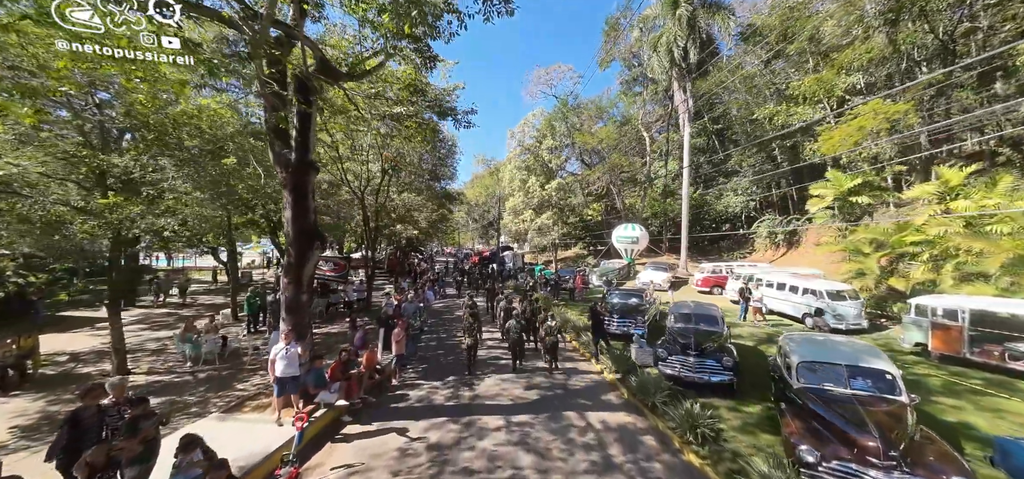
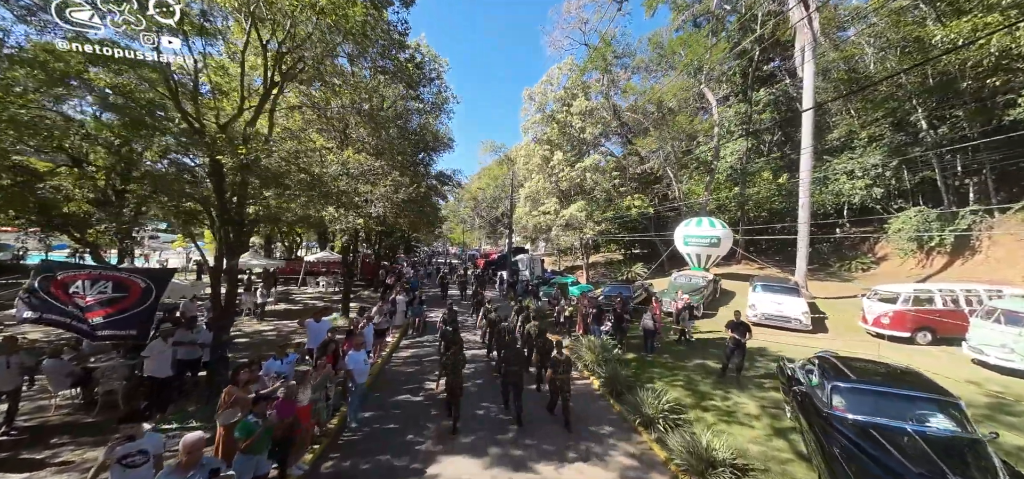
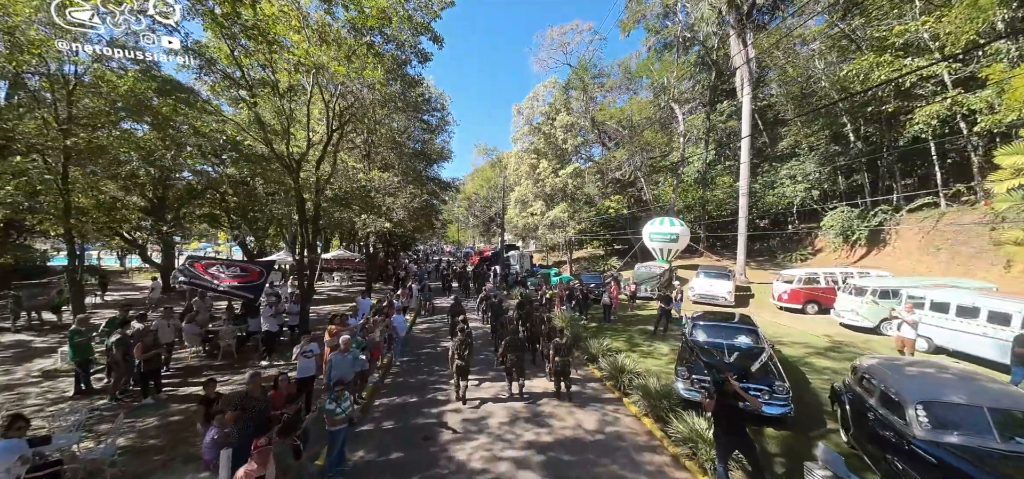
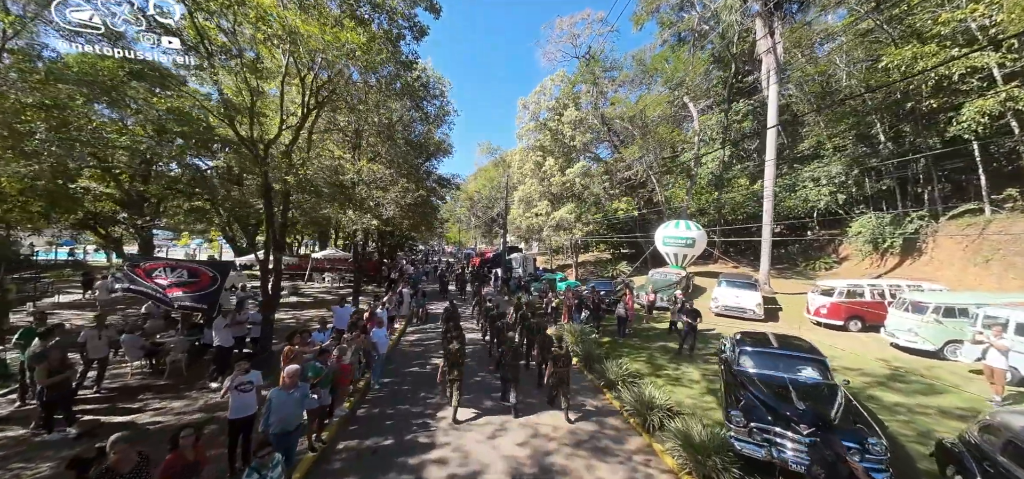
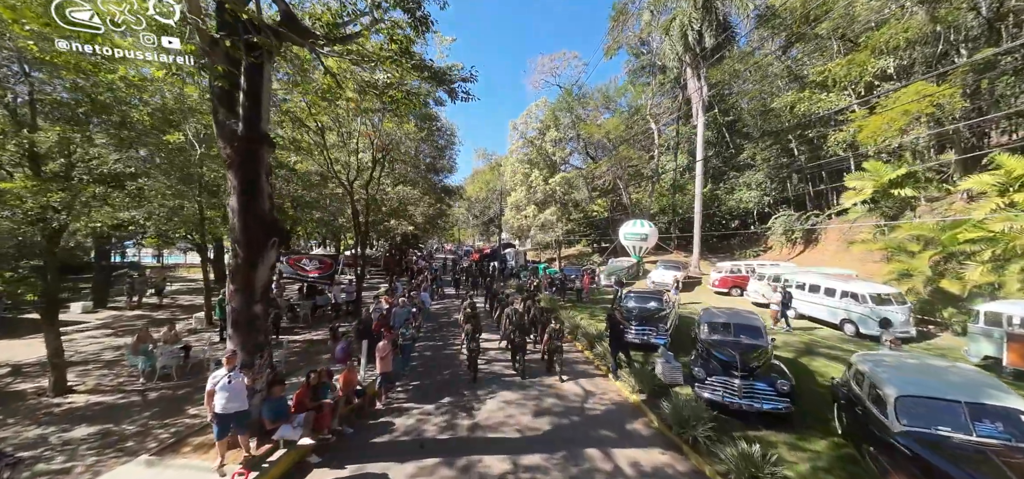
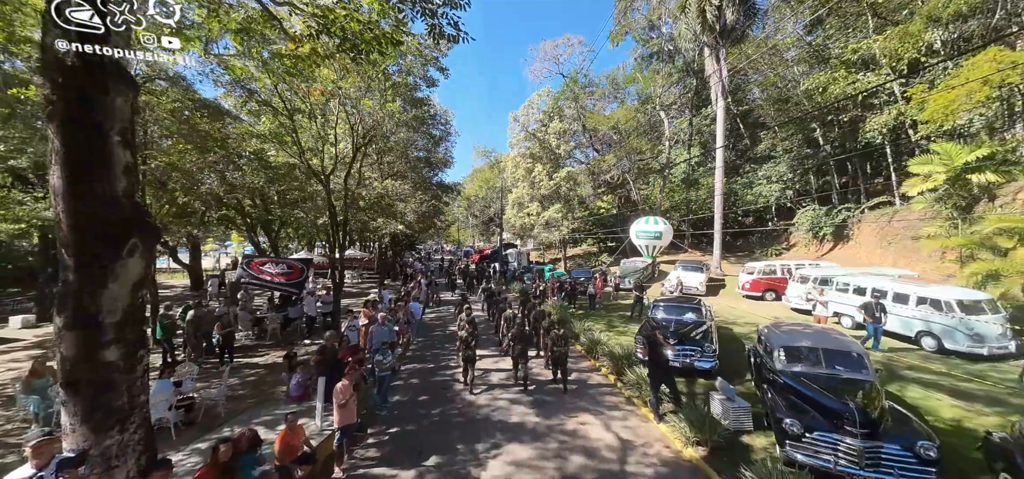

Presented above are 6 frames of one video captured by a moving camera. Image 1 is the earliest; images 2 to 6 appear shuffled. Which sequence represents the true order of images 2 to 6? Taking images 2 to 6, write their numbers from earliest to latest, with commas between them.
5, 6, 3, 4, 2
